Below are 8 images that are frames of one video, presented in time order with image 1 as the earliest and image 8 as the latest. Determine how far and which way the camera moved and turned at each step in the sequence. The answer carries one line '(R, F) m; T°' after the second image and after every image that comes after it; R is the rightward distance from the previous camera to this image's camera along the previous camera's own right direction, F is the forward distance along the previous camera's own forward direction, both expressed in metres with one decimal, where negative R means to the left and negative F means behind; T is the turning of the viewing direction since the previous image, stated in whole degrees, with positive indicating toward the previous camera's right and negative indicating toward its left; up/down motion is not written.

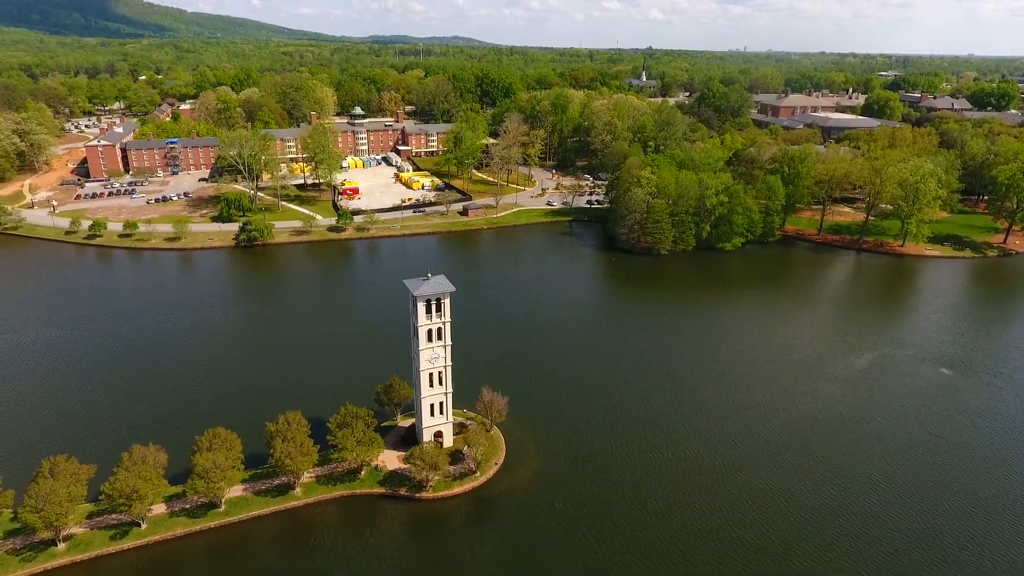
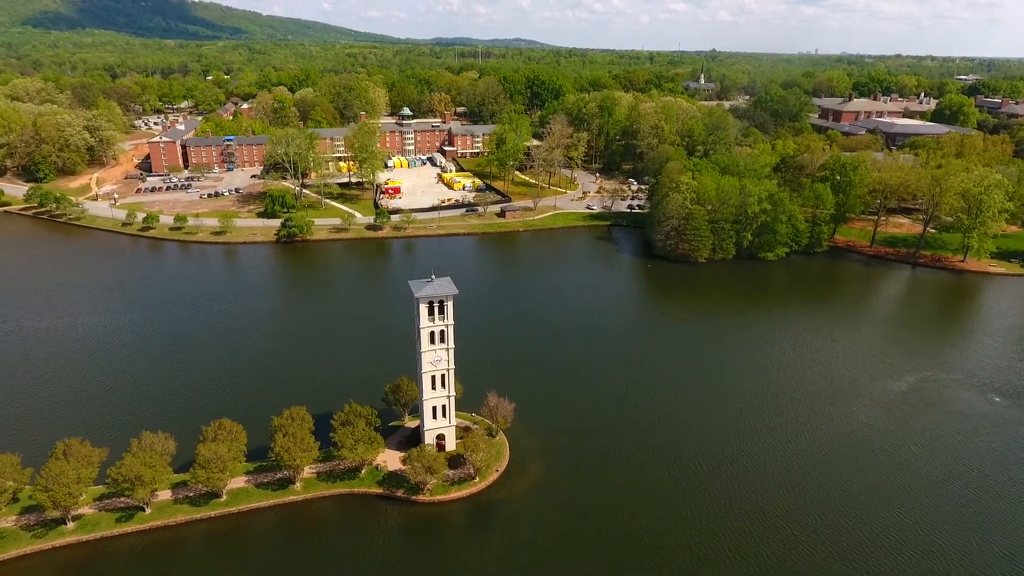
(+2.7, +0.8) m; -5°
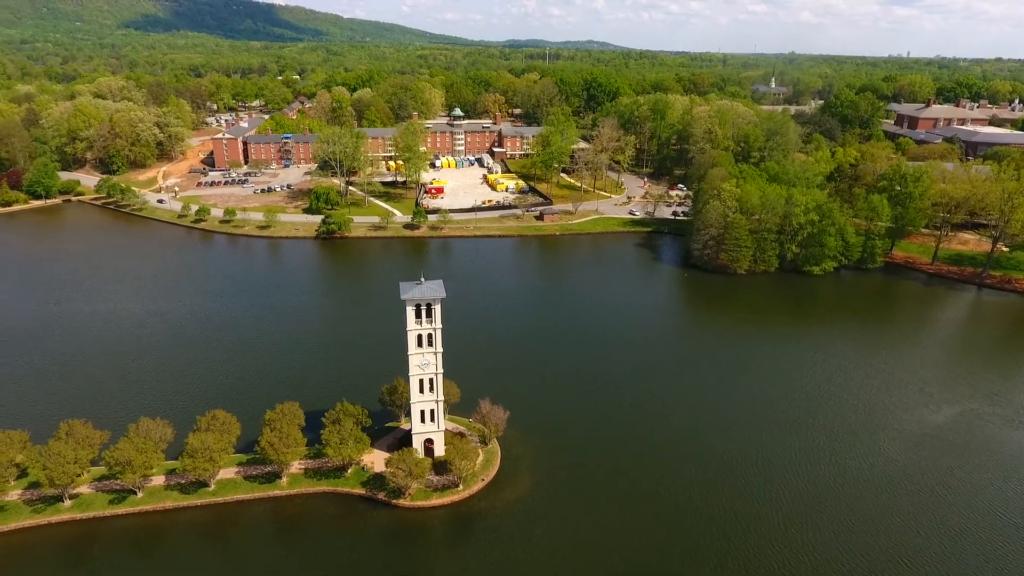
(+3.9, +1.1) m; -6°
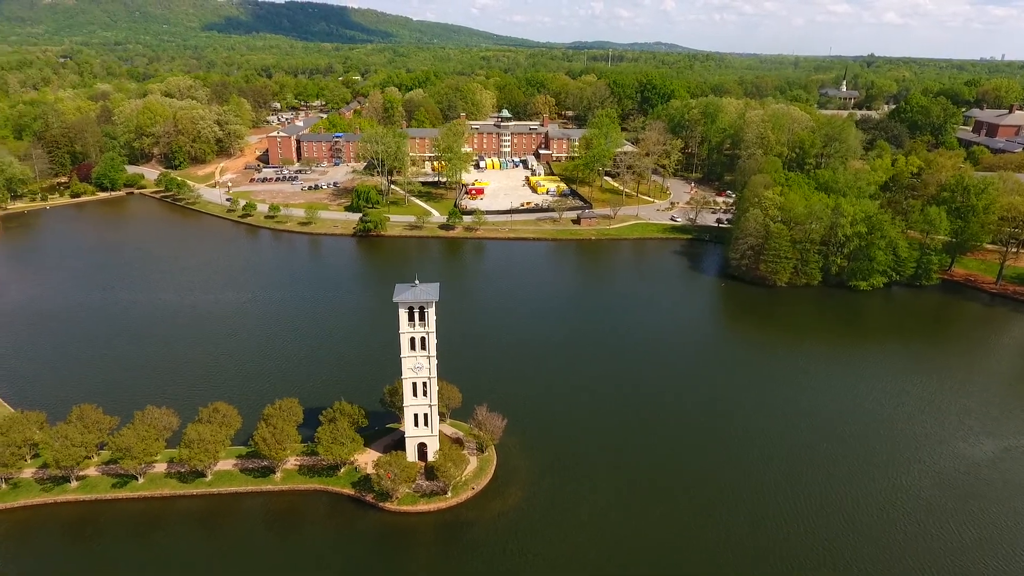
(+3.3, +1.0) m; -5°
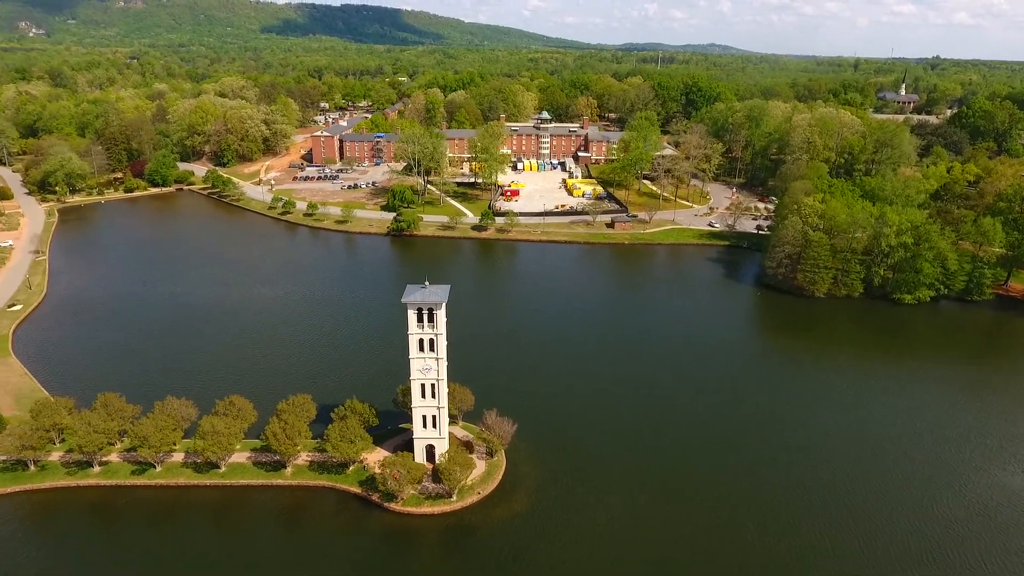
(+1.8, +0.5) m; -4°
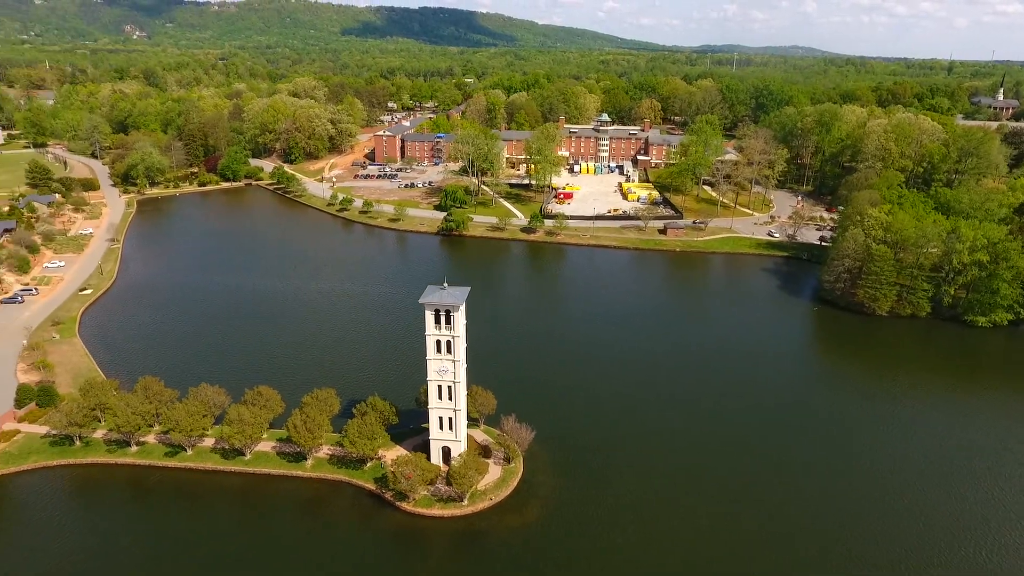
(+2.3, +0.7) m; -6°
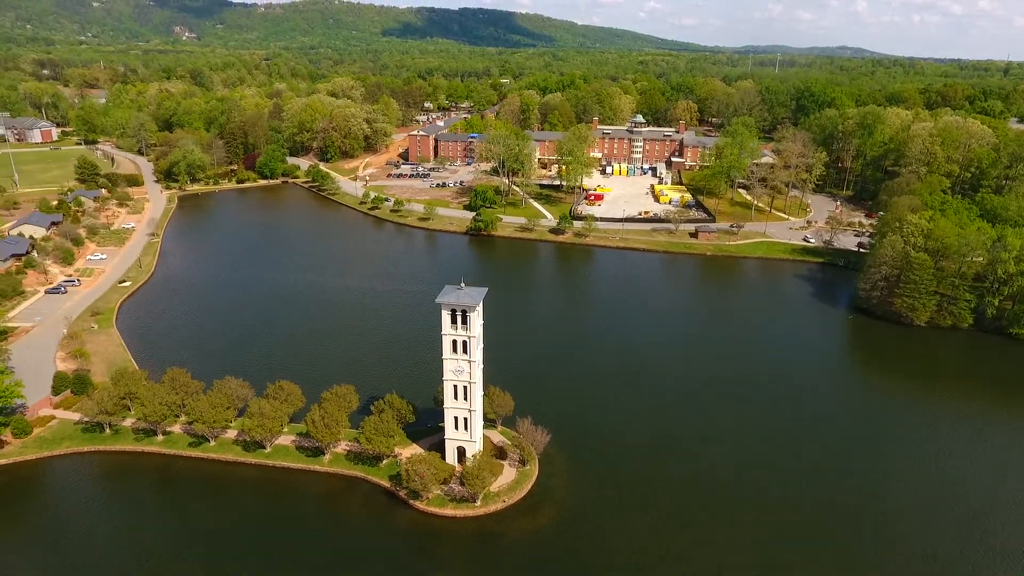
(+0.9, +0.2) m; -3°
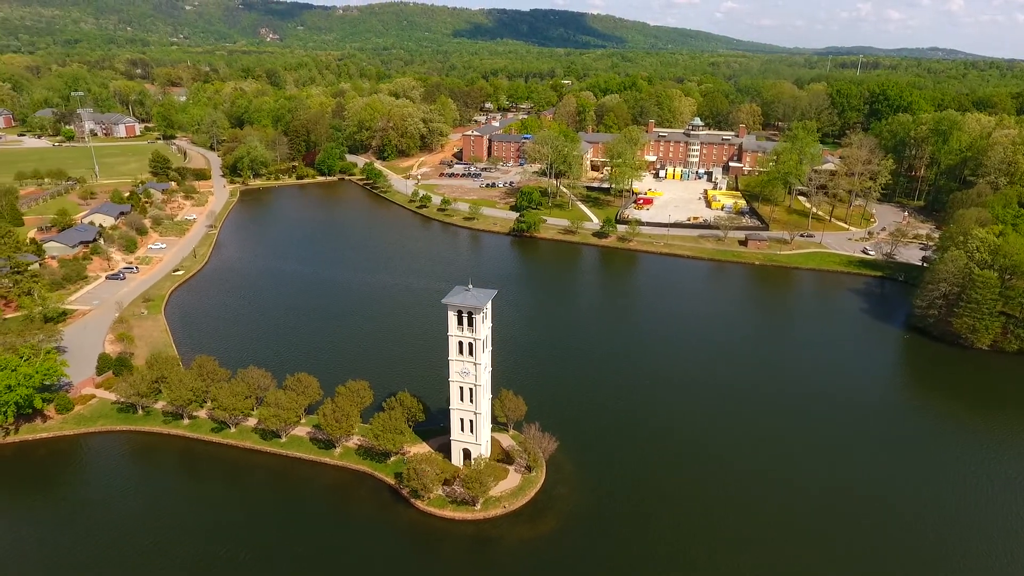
(+2.8, +0.6) m; -6°
